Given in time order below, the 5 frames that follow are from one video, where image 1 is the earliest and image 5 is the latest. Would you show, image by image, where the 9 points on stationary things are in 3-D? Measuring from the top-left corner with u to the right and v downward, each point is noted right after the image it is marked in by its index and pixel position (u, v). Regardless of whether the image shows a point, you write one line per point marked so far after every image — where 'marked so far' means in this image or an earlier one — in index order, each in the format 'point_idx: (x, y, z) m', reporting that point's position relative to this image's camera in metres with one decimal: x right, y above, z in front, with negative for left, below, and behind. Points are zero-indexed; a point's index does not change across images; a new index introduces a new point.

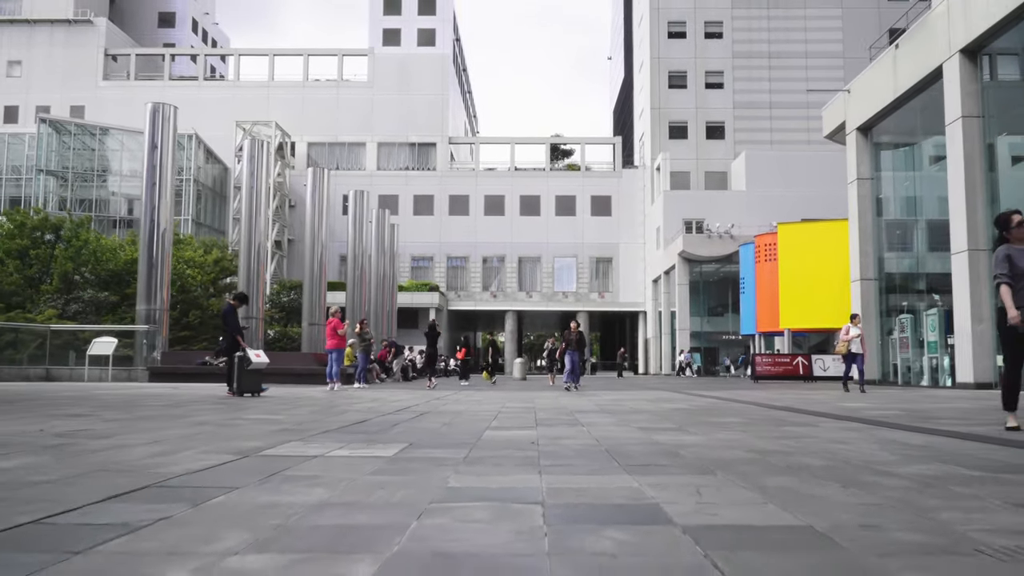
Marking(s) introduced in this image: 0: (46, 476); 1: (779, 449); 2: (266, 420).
0: (-2.0, -0.8, +3.7) m
1: (+1.6, -1.0, +5.1) m
2: (-2.3, -1.2, +7.8) m
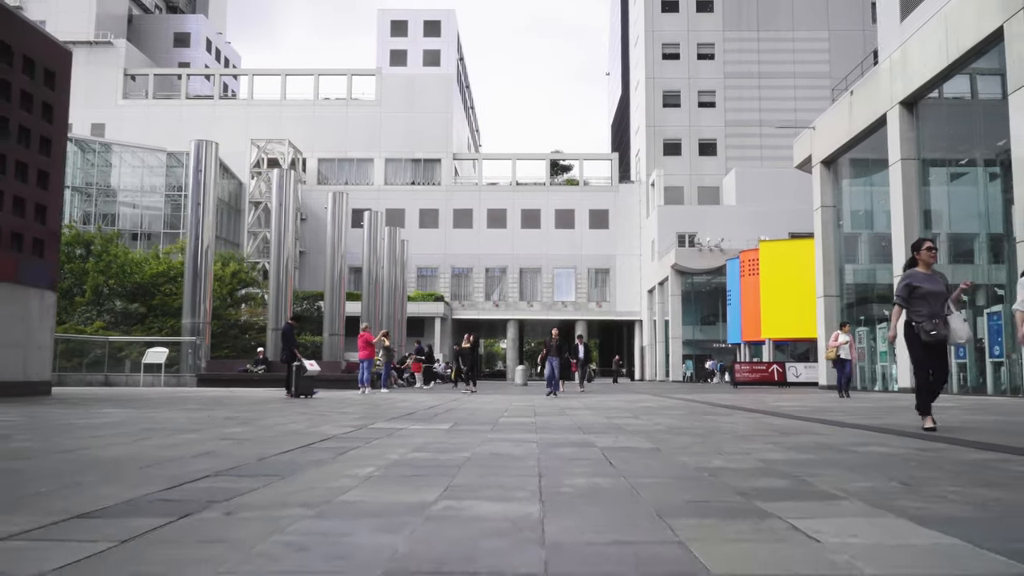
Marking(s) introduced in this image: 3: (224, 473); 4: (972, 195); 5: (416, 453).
0: (-1.9, -1.2, +6.8) m
1: (+1.7, -1.3, +8.2) m
2: (-2.2, -1.6, +10.9) m
3: (-1.5, -0.9, +4.4) m
4: (+10.6, +2.3, +19.3) m
5: (-0.6, -1.1, +5.5) m
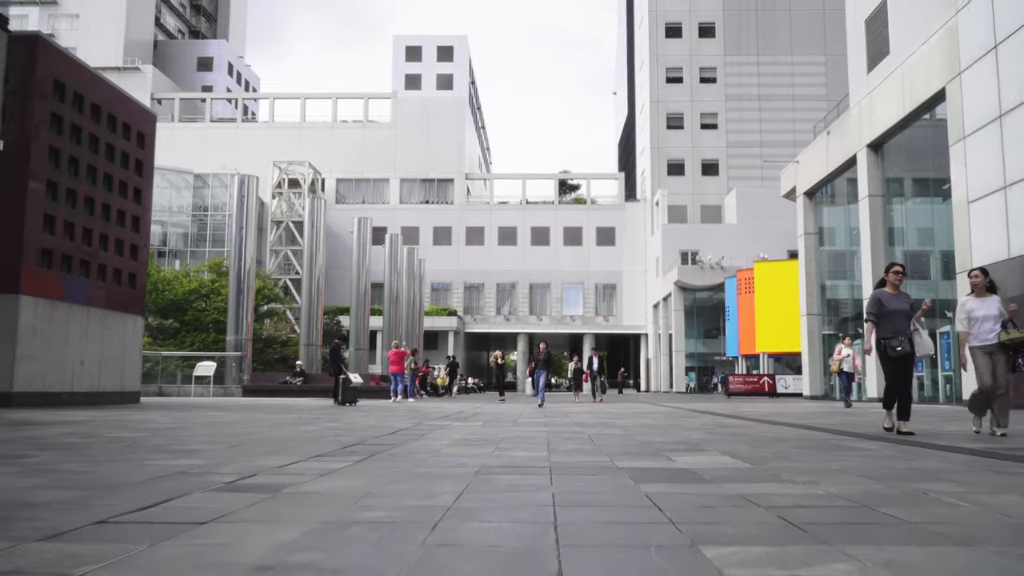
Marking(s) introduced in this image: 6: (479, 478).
0: (-1.7, -1.6, +9.7) m
1: (+1.9, -1.8, +11.0) m
2: (-2.0, -2.1, +13.8) m
3: (-1.3, -1.3, +7.3) m
4: (+10.9, +1.7, +22.1) m
5: (-0.4, -1.5, +8.4) m
6: (-0.2, -1.1, +4.6) m
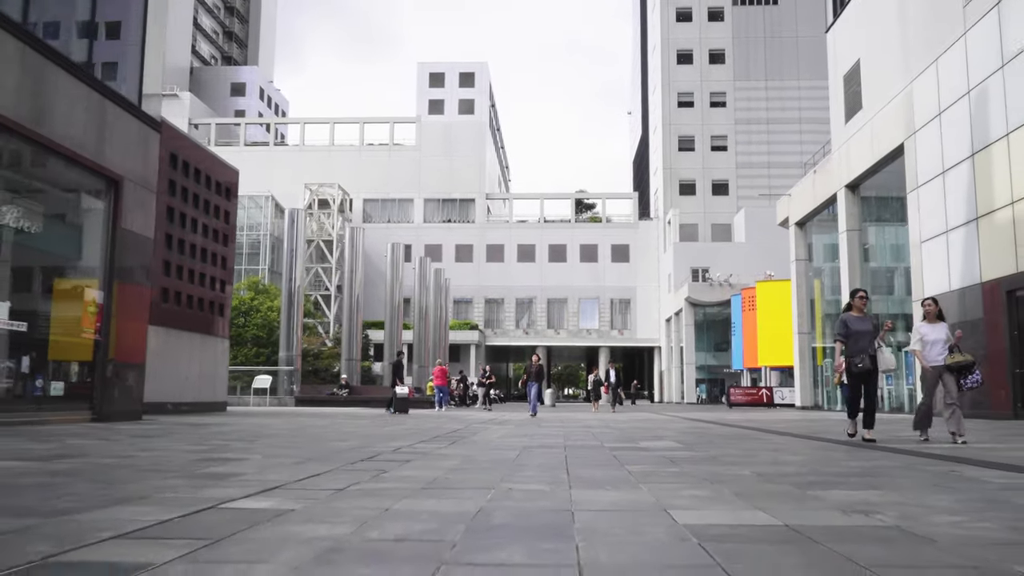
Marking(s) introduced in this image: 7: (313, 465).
0: (-1.3, -2.2, +13.3) m
1: (+2.3, -2.4, +14.6) m
2: (-1.5, -2.8, +17.4) m
3: (-1.0, -1.9, +10.9) m
4: (+11.6, +1.0, +25.5) m
5: (-0.1, -2.1, +12.0) m
6: (+0.1, -1.6, +8.2) m
7: (-1.5, -1.3, +6.3) m
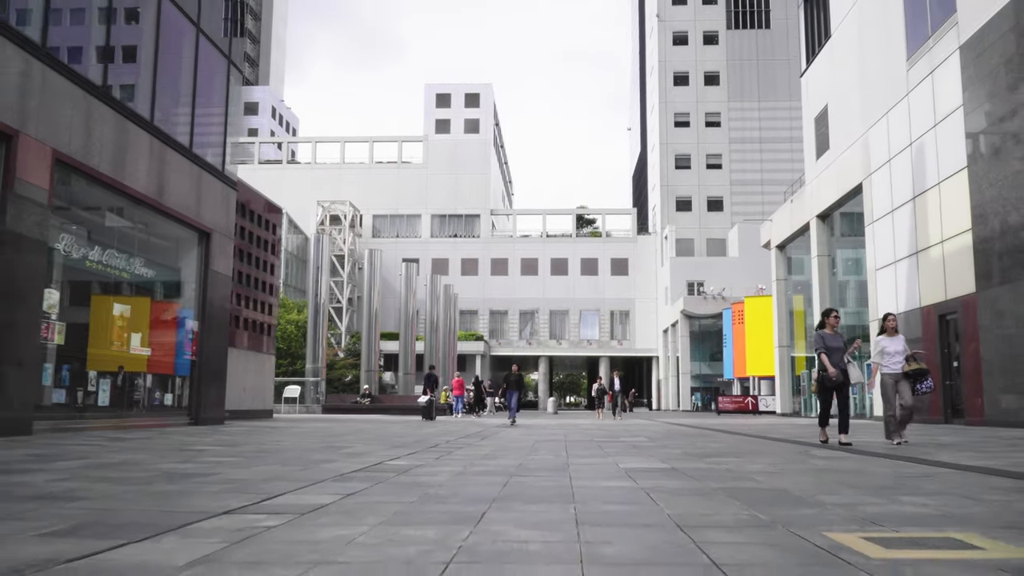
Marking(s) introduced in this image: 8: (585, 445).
0: (-1.1, -2.8, +16.6) m
1: (+2.6, -3.0, +17.9) m
2: (-1.3, -3.4, +20.7) m
3: (-0.7, -2.5, +14.2) m
4: (+11.9, +0.3, +28.8) m
5: (+0.2, -2.7, +15.3) m
6: (+0.4, -2.1, +11.5) m
7: (-1.3, -1.8, +9.6) m
8: (+1.0, -2.1, +11.2) m
